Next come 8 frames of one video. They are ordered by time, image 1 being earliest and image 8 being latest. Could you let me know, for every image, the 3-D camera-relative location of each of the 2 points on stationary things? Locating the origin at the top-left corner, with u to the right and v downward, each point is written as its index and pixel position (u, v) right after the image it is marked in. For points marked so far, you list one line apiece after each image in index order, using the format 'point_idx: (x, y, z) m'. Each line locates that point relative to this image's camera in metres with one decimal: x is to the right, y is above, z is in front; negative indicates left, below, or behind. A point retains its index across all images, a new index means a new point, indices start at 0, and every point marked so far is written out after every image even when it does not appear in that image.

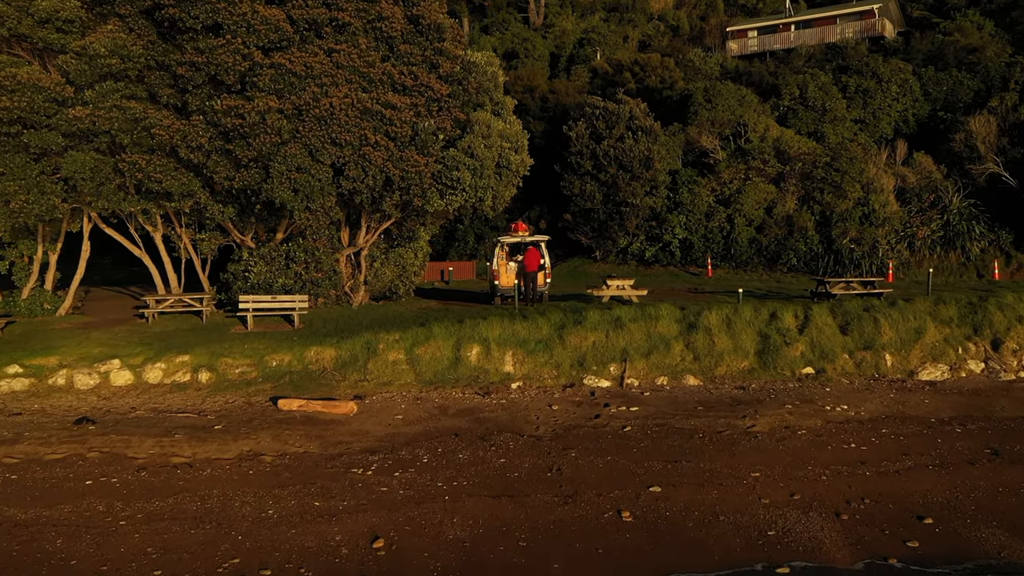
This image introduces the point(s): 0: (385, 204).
0: (-2.6, +1.8, +17.5) m
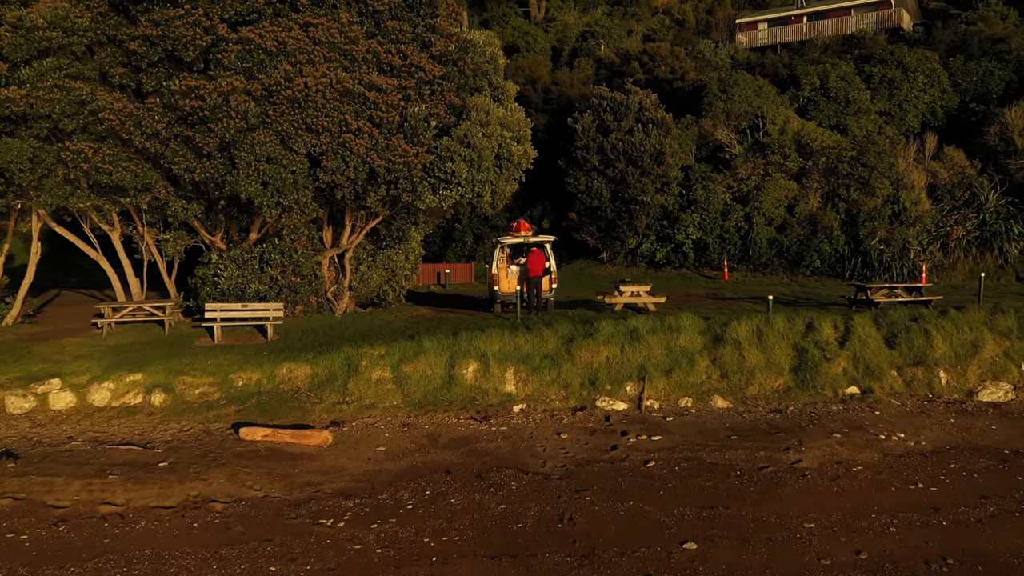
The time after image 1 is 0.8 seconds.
0: (-2.6, +1.6, +15.4) m
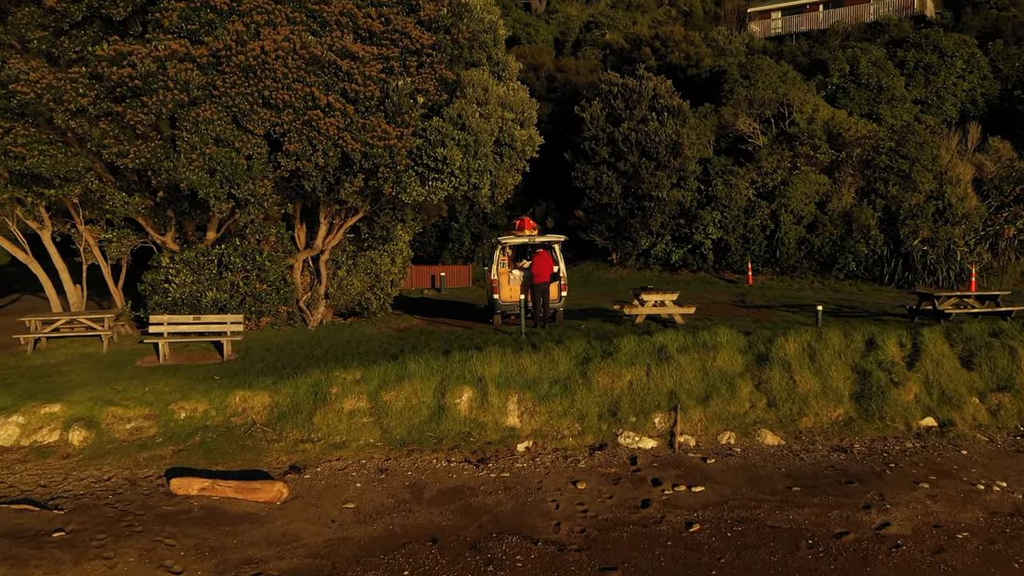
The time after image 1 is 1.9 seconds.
0: (-2.6, +1.5, +12.9) m
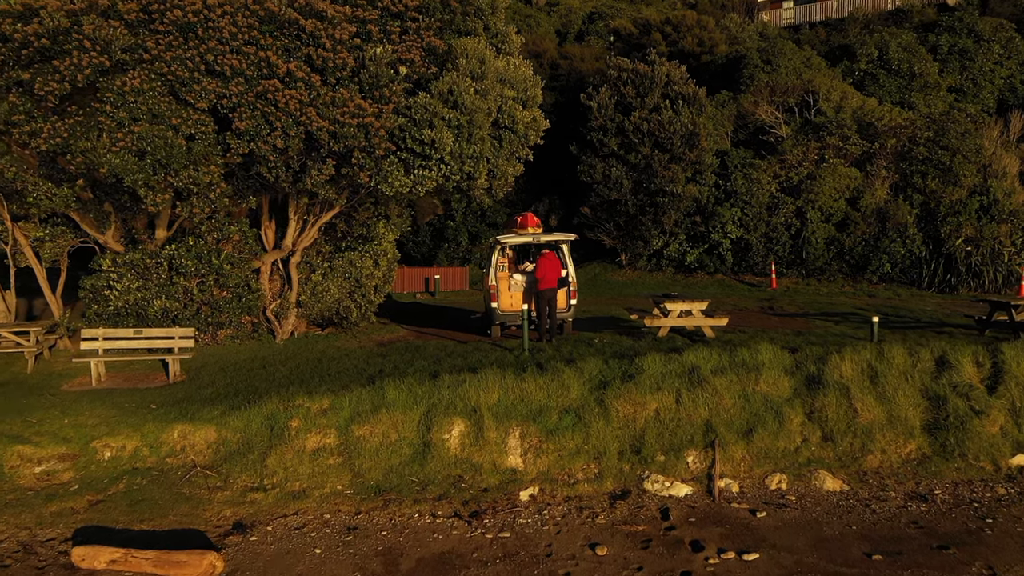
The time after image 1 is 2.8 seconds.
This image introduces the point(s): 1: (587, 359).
0: (-2.5, +1.4, +10.8) m
1: (+0.9, -0.9, +10.8) m
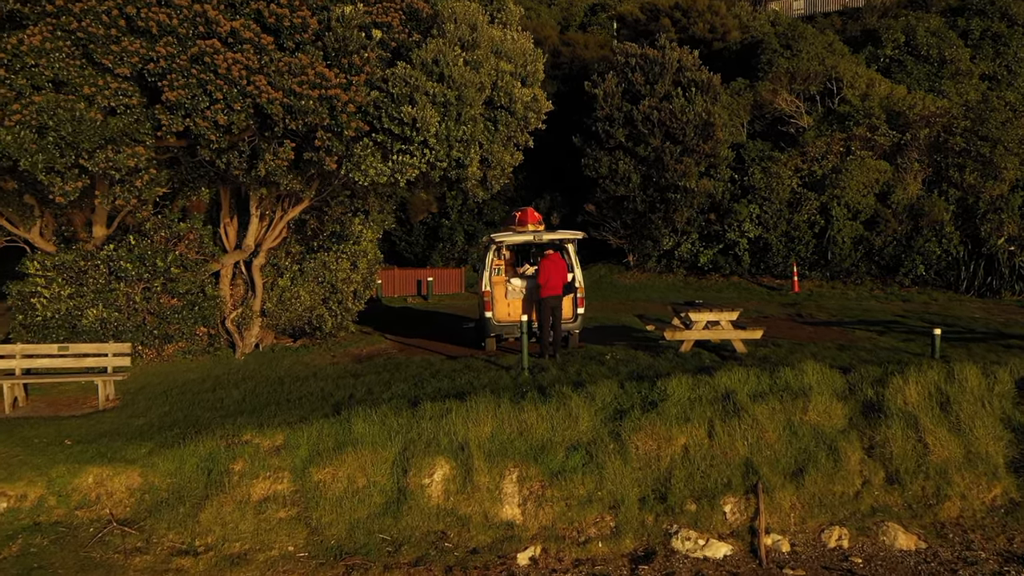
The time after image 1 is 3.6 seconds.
0: (-2.6, +1.3, +9.0) m
1: (+0.9, -1.0, +9.0) m
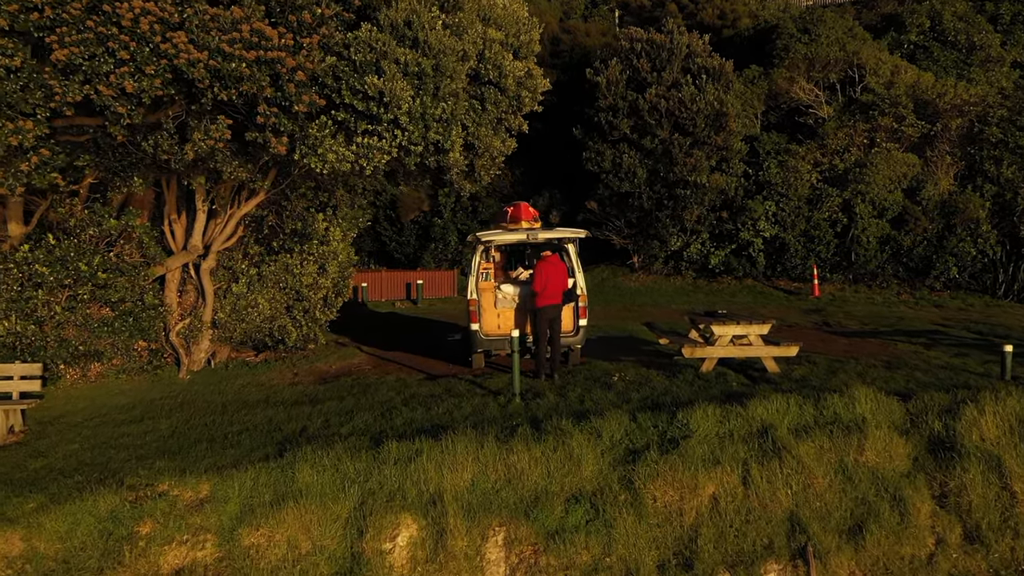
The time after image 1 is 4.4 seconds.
0: (-2.7, +1.2, +7.3) m
1: (+0.8, -1.1, +7.4) m
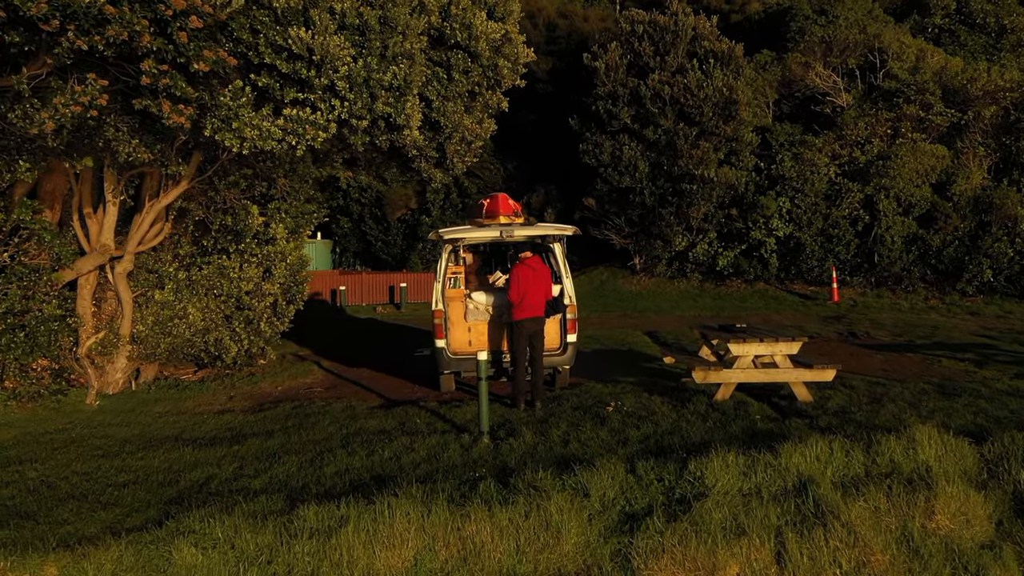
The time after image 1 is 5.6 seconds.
0: (-2.9, +1.1, +5.7) m
1: (+0.6, -1.2, +5.7) m
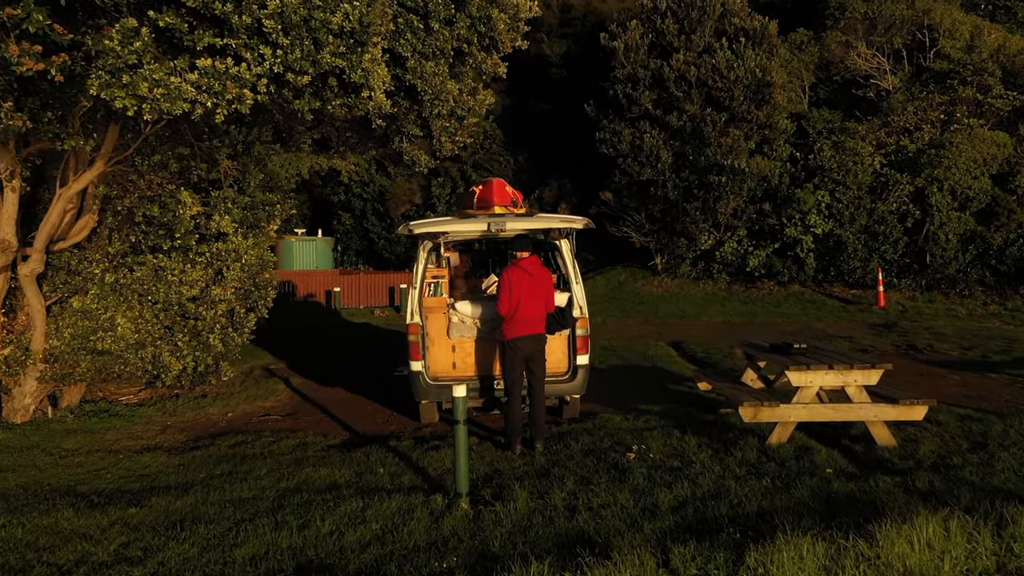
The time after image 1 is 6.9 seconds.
0: (-3.0, +1.1, +4.2) m
1: (+0.5, -1.2, +4.1) m
